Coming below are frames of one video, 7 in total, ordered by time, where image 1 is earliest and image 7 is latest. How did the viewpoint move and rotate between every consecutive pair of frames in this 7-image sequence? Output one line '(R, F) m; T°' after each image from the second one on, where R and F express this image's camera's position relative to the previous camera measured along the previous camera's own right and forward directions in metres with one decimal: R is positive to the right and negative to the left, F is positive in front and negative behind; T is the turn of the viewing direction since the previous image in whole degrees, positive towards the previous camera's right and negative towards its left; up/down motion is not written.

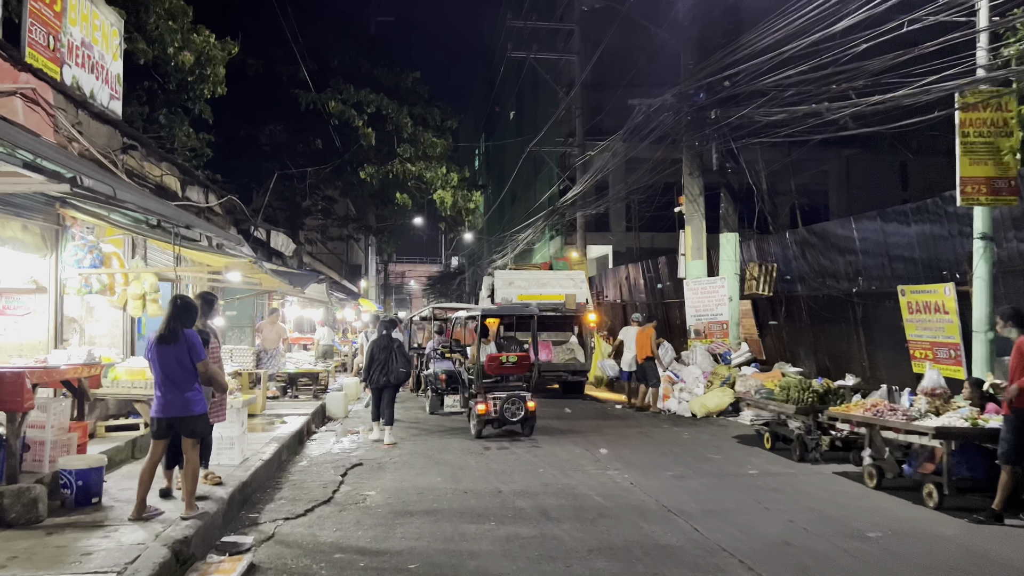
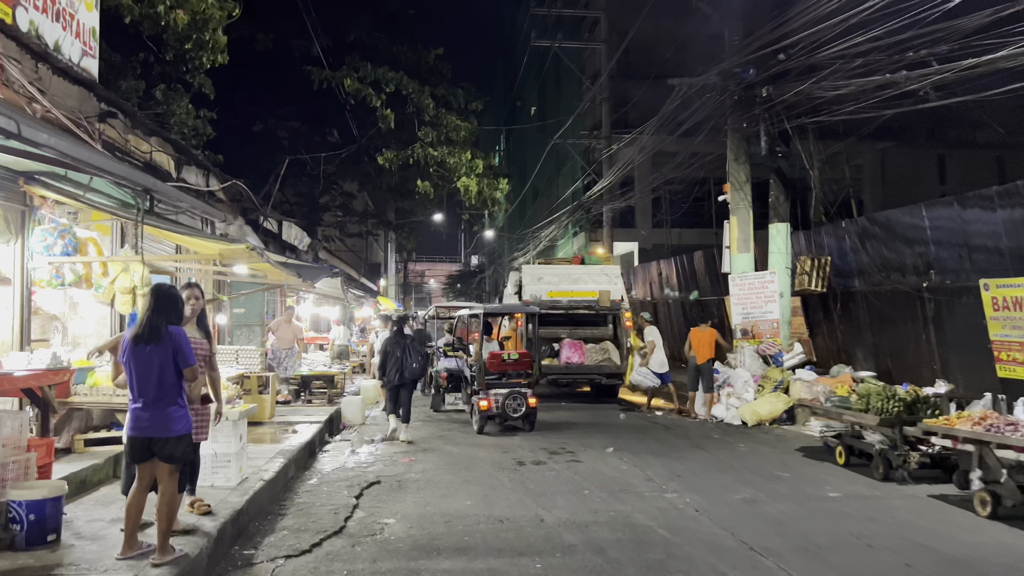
(-0.2, +1.2) m; -1°
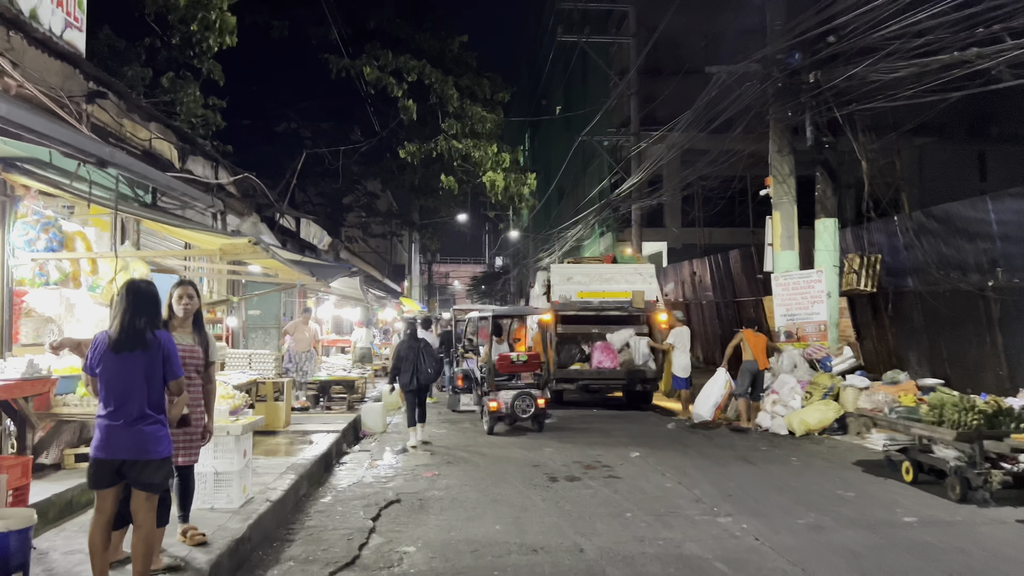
(-0.1, +0.7) m; -2°
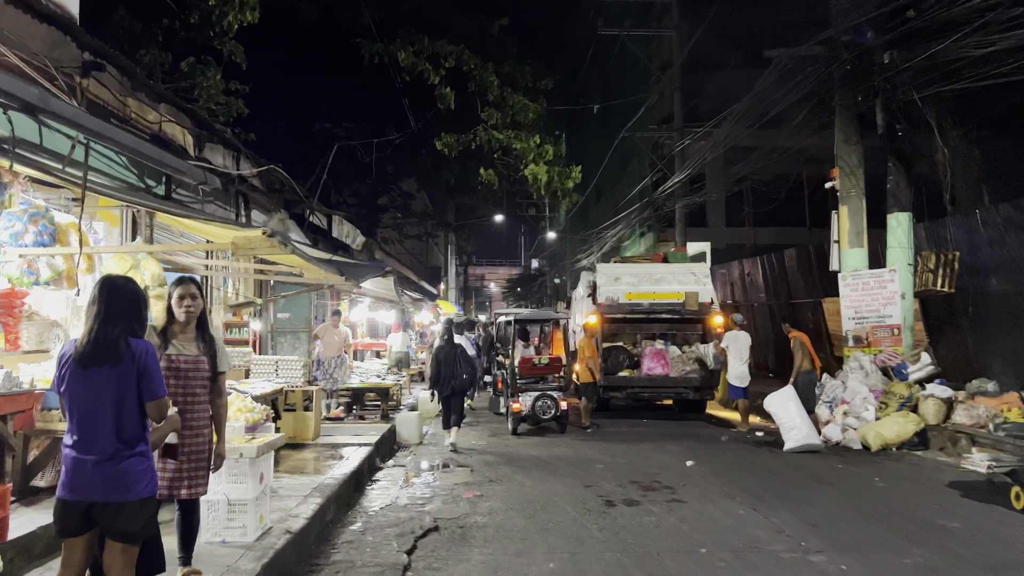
(-0.1, +0.9) m; -3°
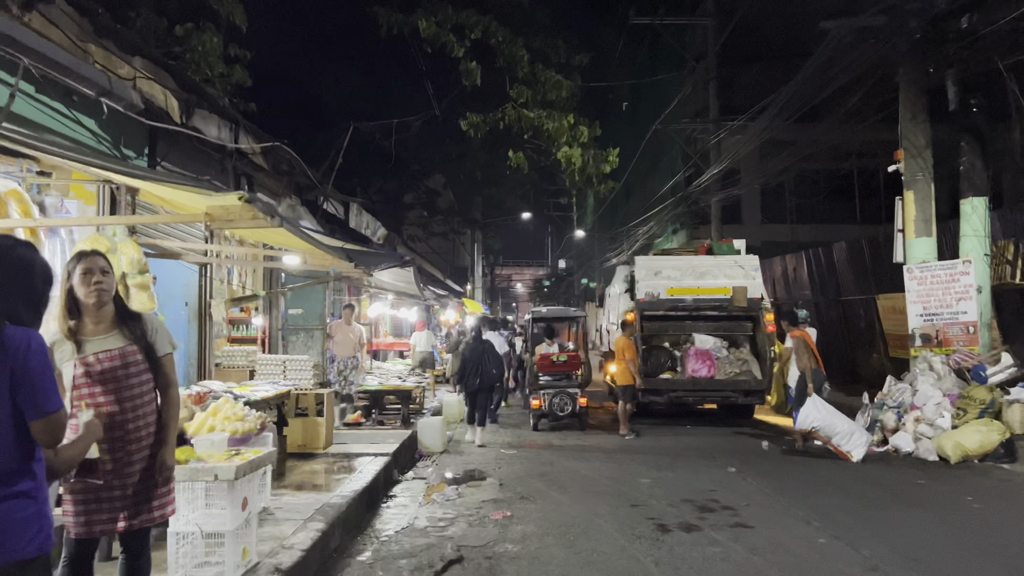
(-0.1, +1.0) m; -2°
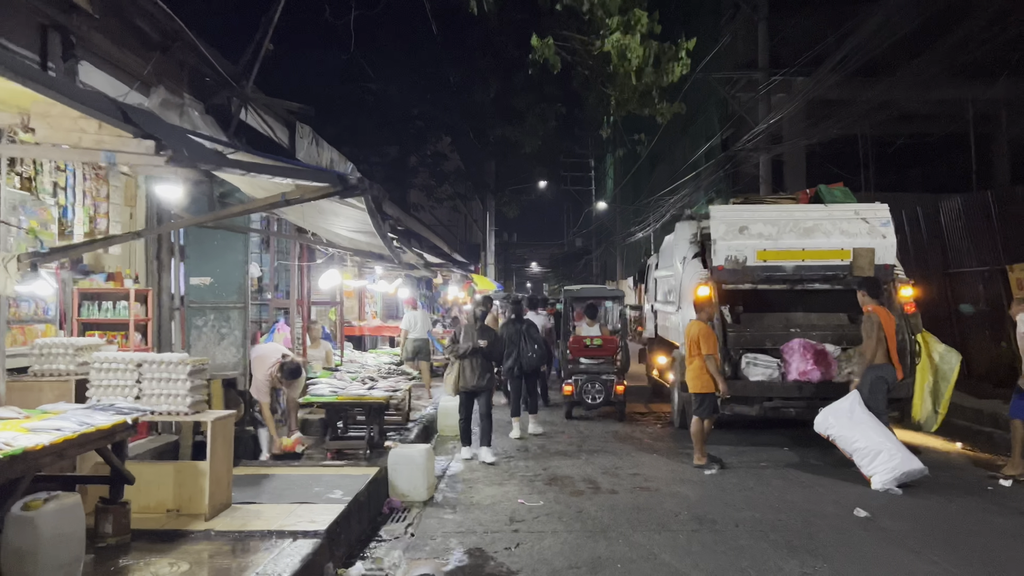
(-0.1, +3.7) m; -1°
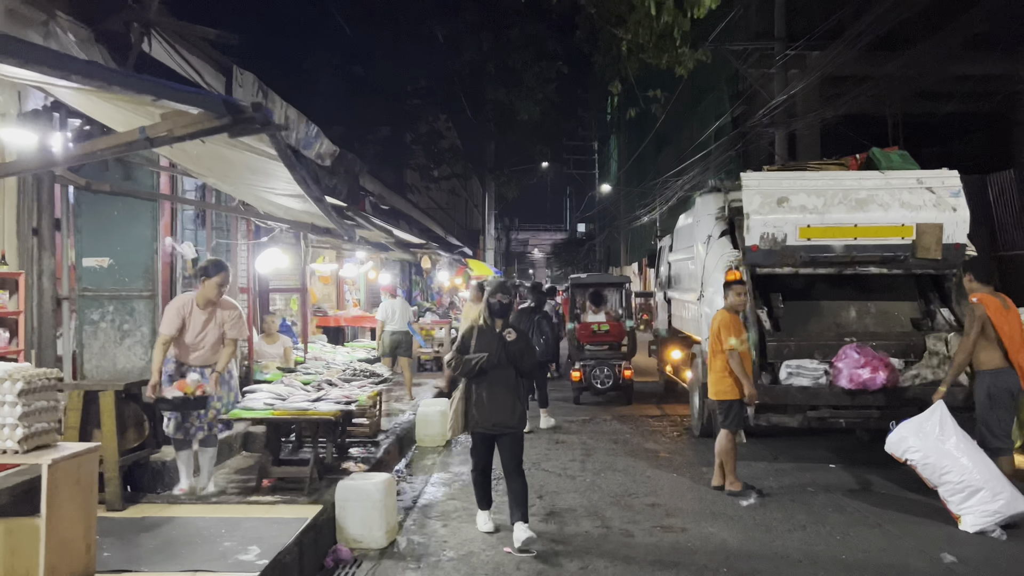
(+0.1, +1.5) m; 0°
